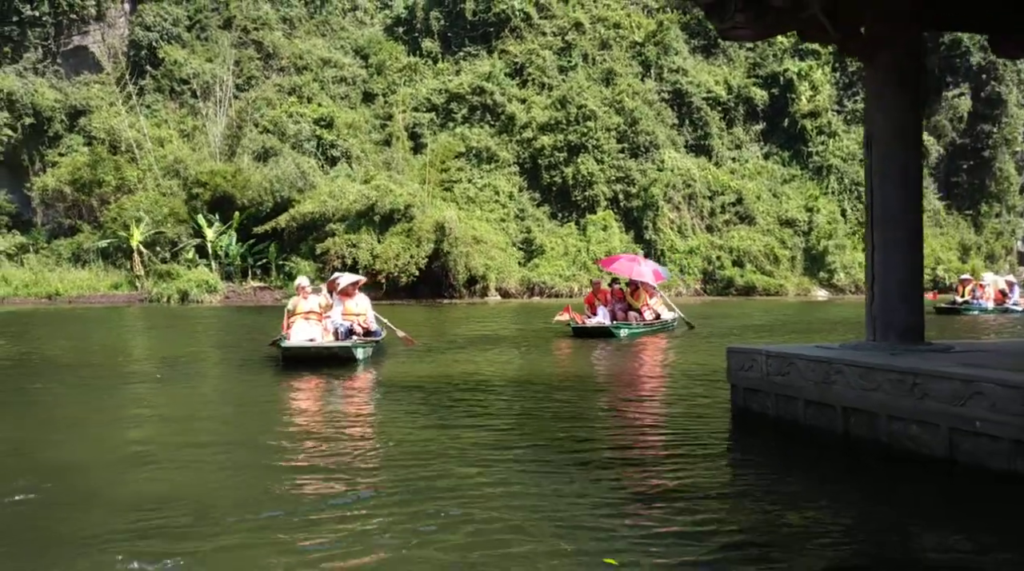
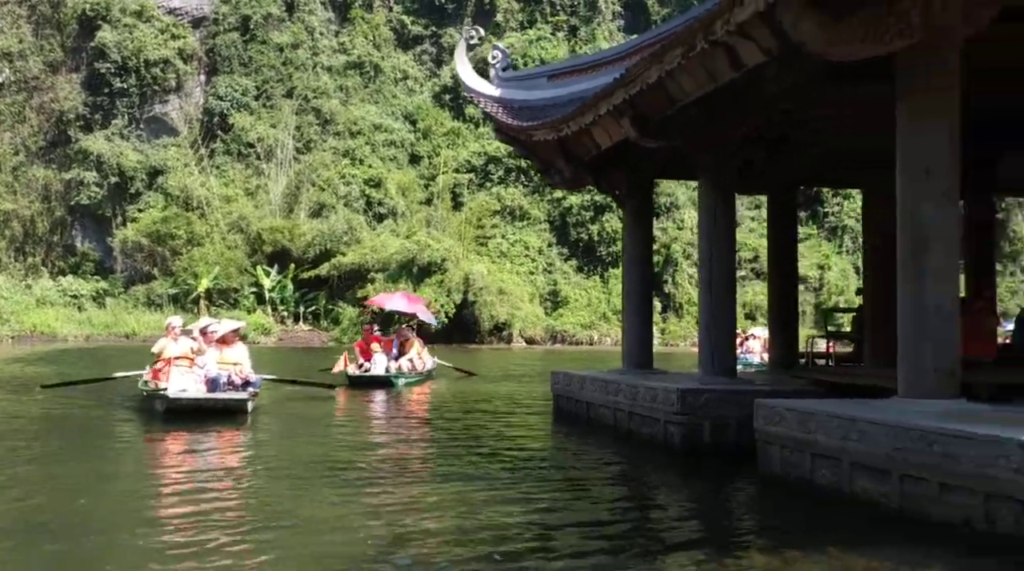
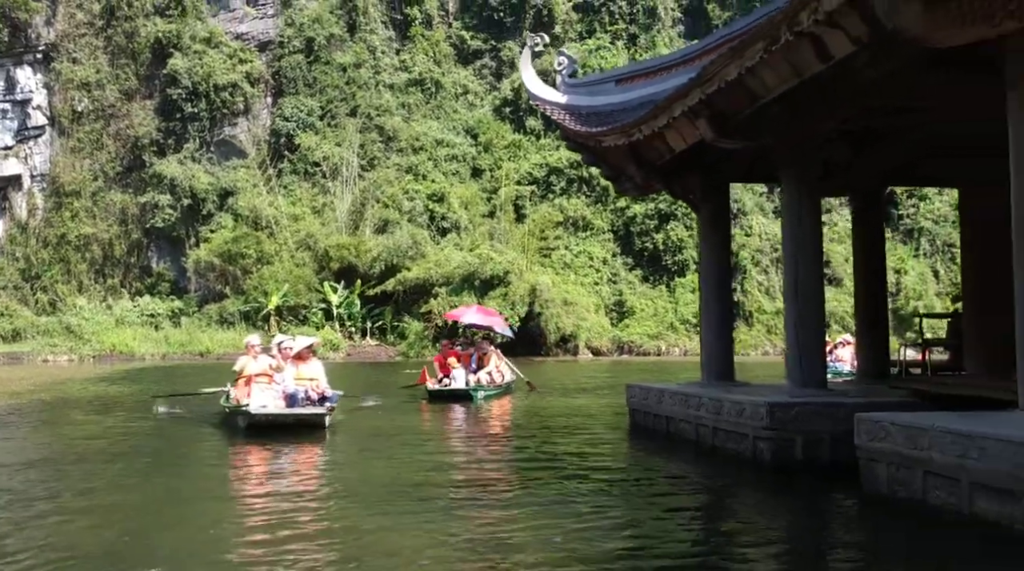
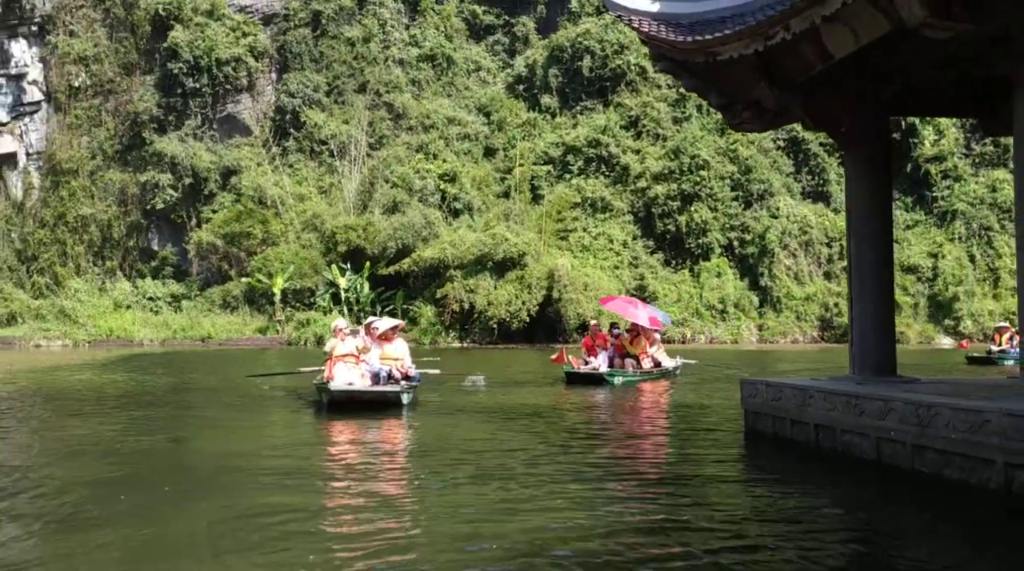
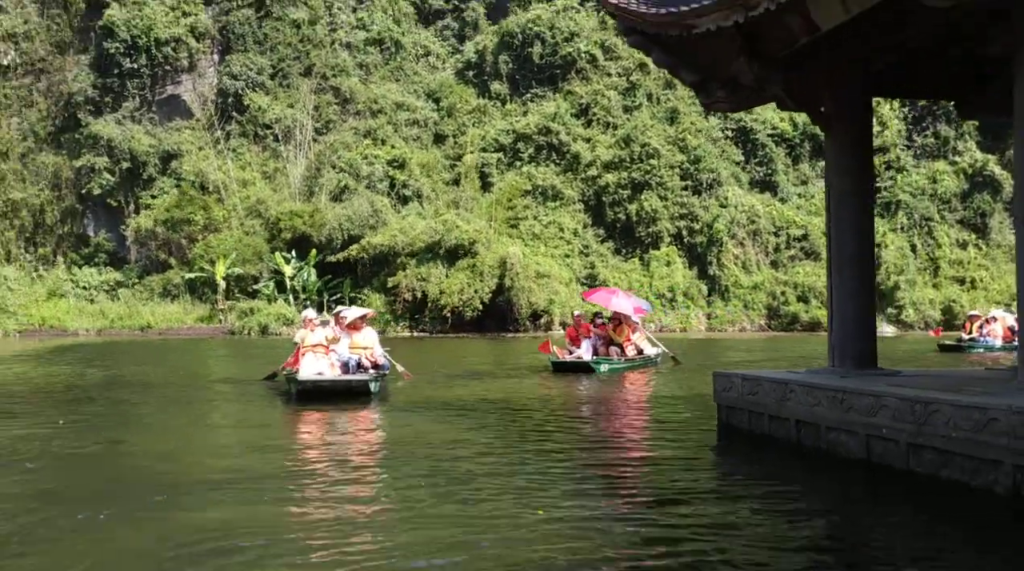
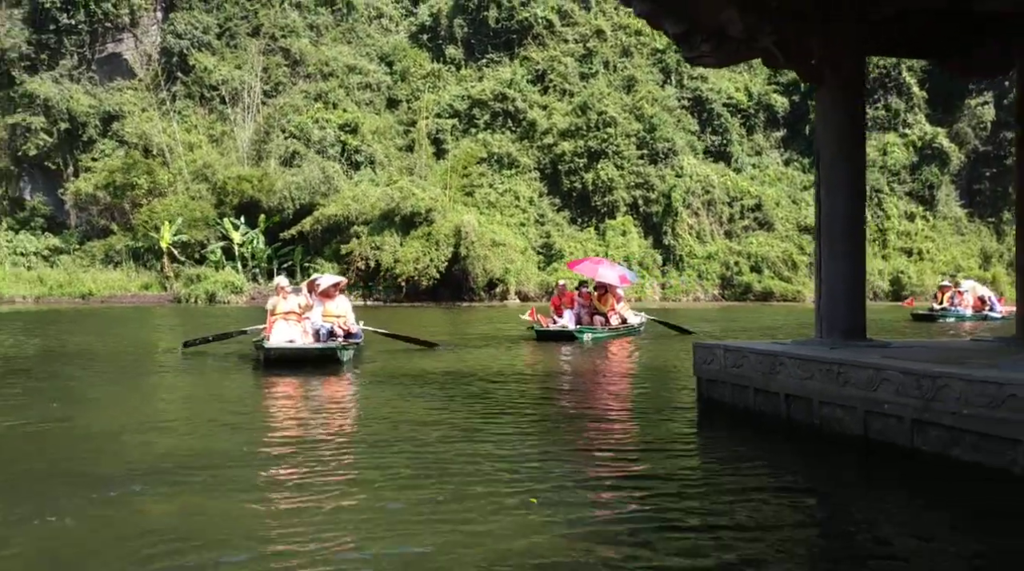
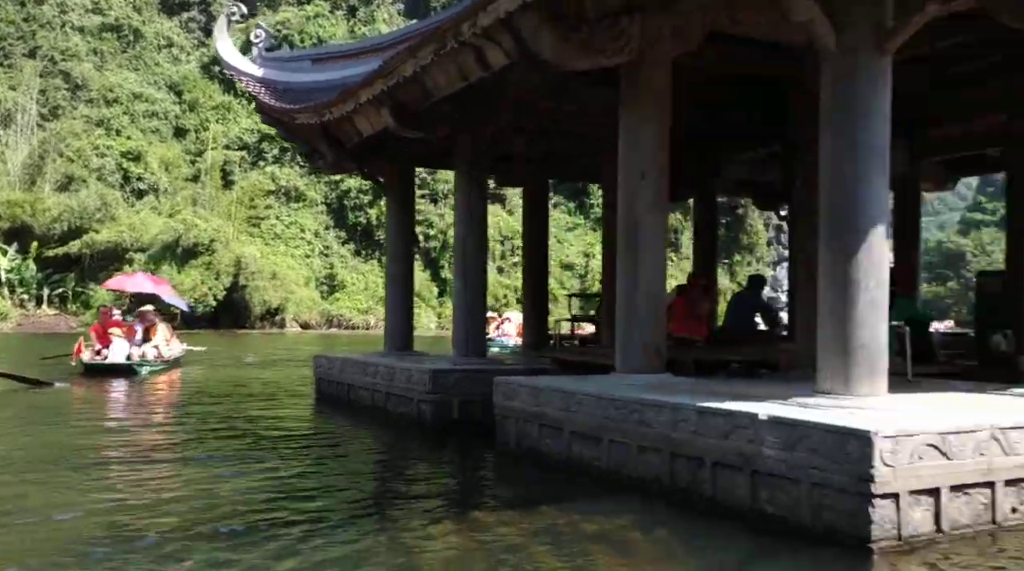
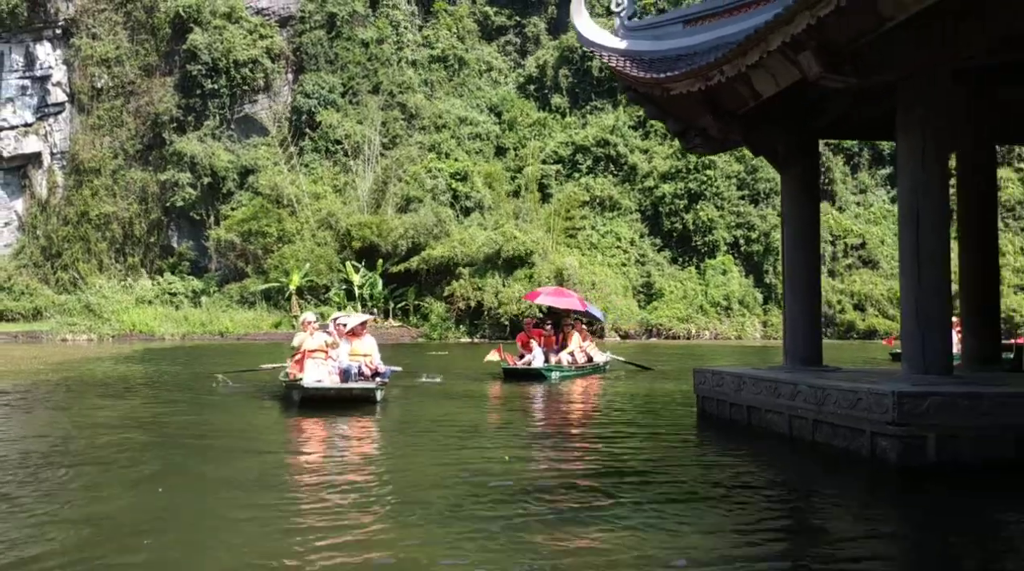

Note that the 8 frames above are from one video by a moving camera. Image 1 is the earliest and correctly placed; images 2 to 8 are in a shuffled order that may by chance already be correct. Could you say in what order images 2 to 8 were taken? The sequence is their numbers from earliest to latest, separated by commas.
6, 5, 4, 8, 3, 2, 7
